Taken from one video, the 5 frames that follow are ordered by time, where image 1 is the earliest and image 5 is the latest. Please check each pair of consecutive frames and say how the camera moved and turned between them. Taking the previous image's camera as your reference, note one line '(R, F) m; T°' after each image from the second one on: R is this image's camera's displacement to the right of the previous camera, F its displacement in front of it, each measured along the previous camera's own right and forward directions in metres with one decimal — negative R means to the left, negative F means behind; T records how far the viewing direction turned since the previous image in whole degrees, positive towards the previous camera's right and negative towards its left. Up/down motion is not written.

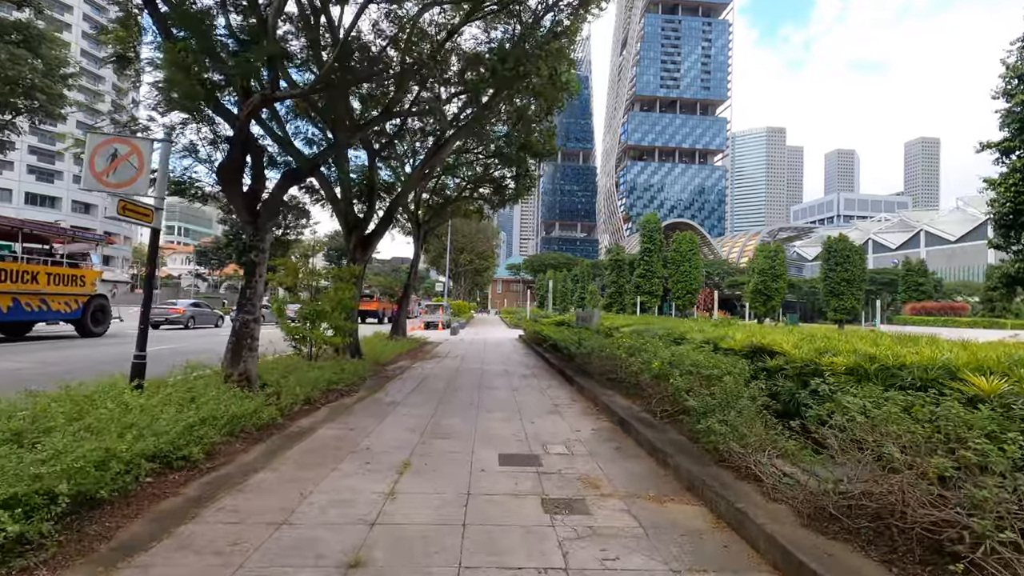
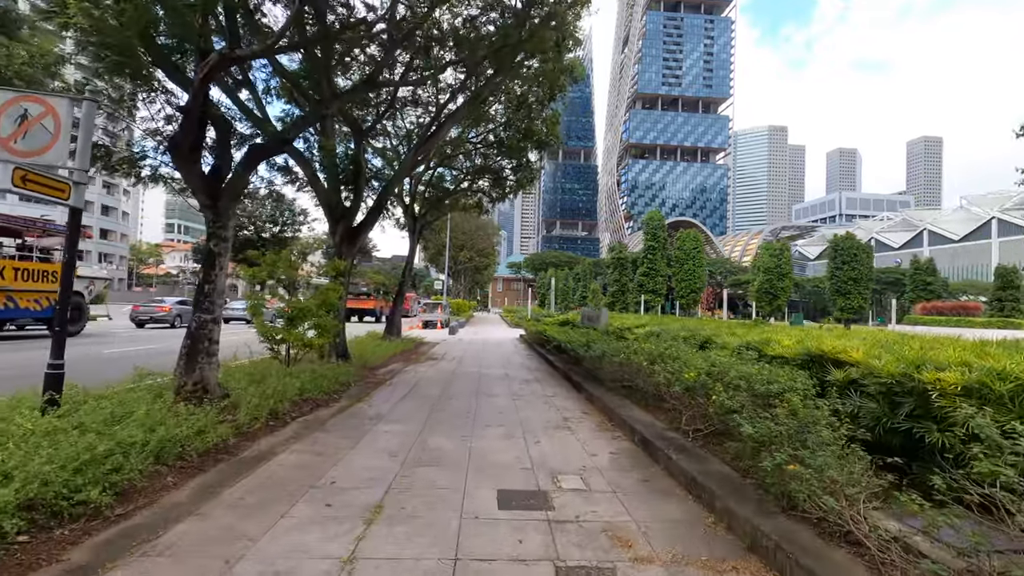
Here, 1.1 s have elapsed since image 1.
(0.0, +1.3) m; 0°
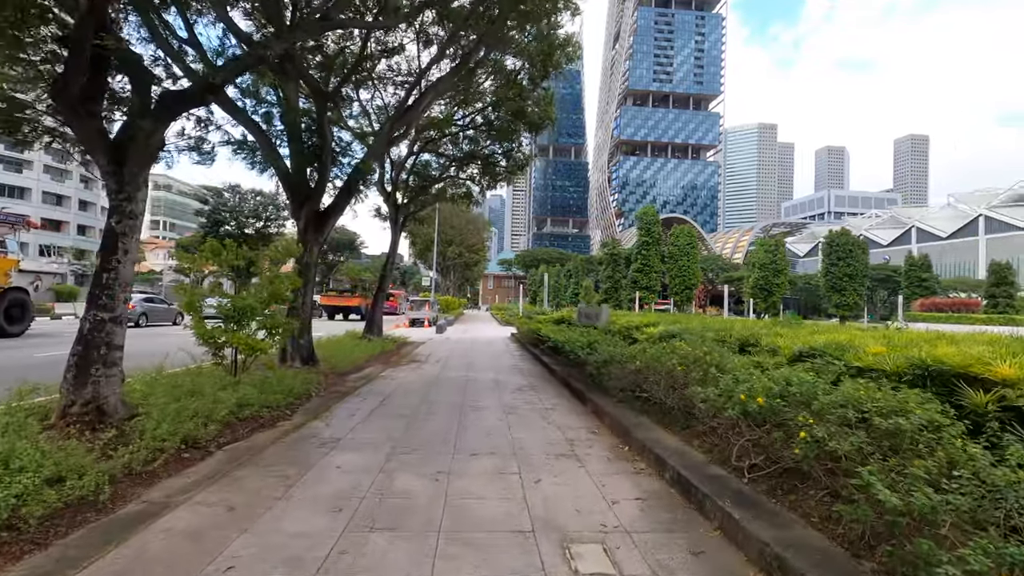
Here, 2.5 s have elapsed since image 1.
(0.0, +1.7) m; +1°
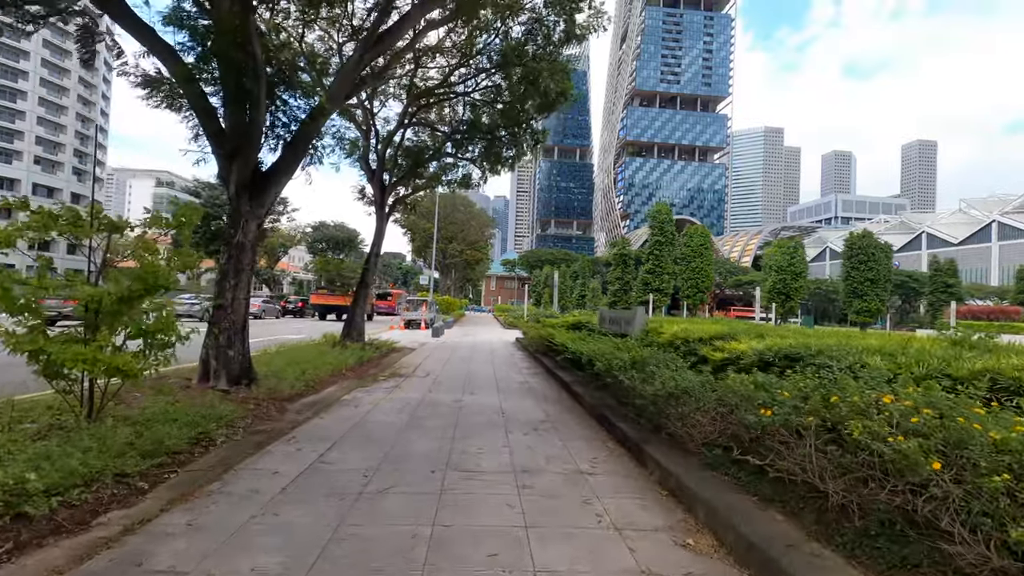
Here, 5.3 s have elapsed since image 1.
(-0.2, +3.4) m; 0°
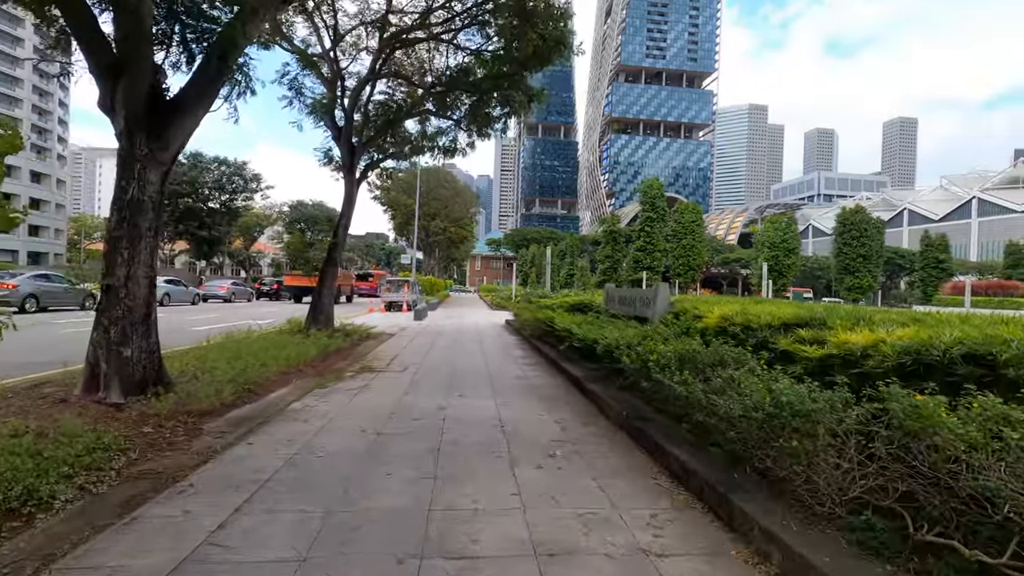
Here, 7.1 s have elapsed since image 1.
(-0.2, +2.3) m; +2°
